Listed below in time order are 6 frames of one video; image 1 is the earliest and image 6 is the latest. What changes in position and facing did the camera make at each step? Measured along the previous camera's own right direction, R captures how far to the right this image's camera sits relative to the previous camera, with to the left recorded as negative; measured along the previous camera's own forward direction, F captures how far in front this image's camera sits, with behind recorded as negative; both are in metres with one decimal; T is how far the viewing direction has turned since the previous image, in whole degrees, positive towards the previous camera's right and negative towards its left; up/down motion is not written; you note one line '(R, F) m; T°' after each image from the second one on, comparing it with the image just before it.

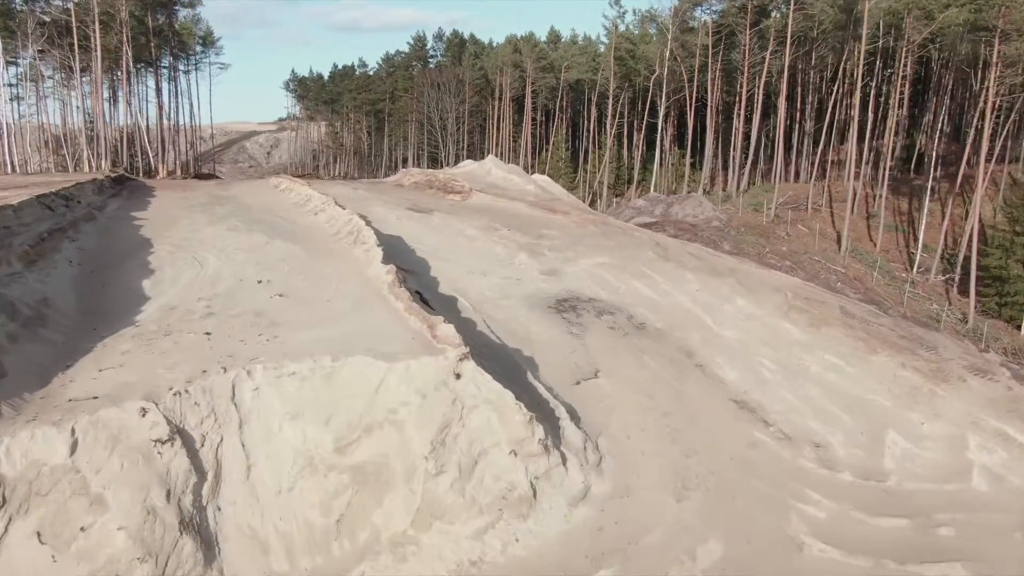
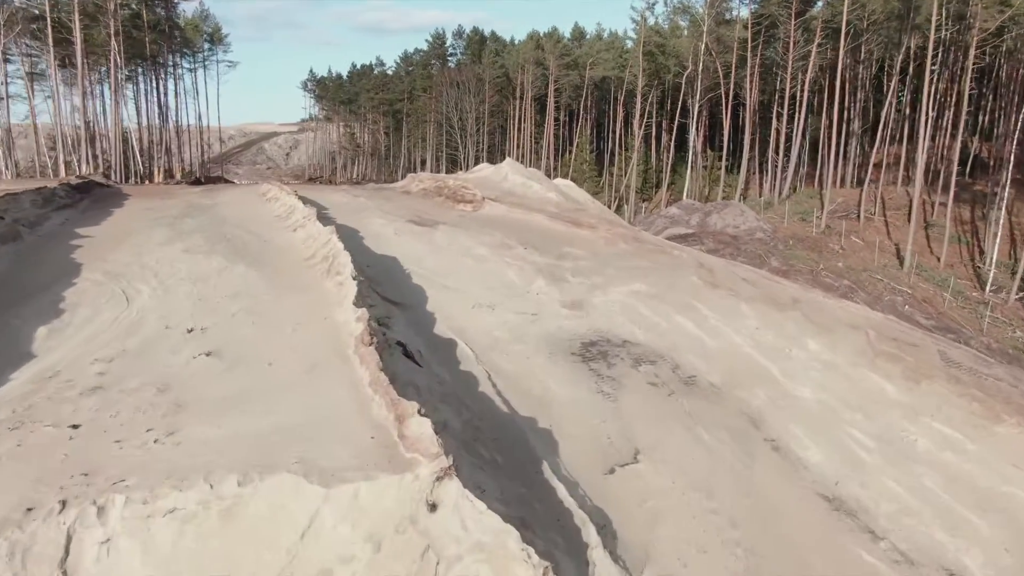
(+0.1, +2.8) m; -2°
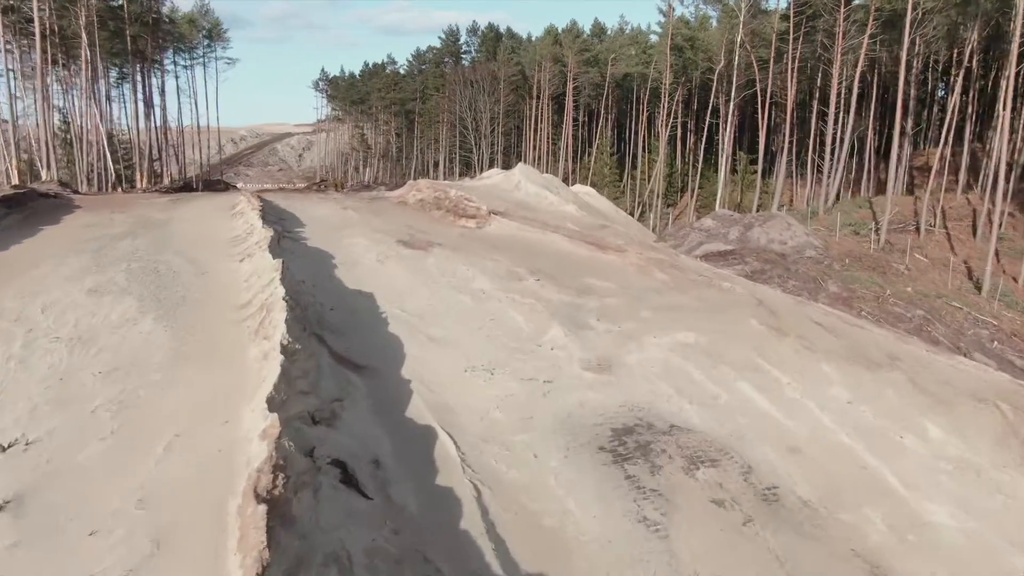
(+0.1, +3.0) m; -1°
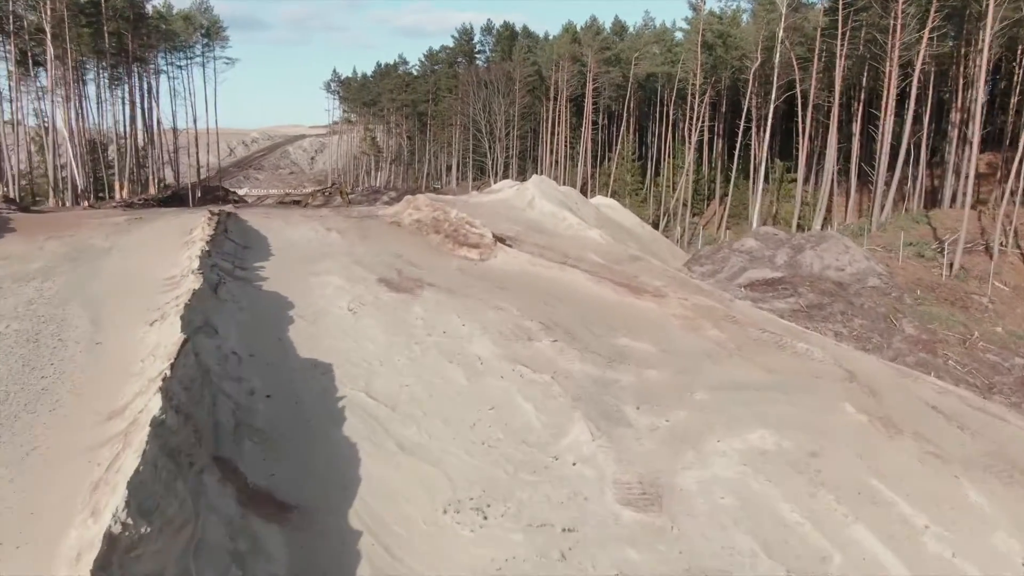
(+0.1, +2.9) m; -1°
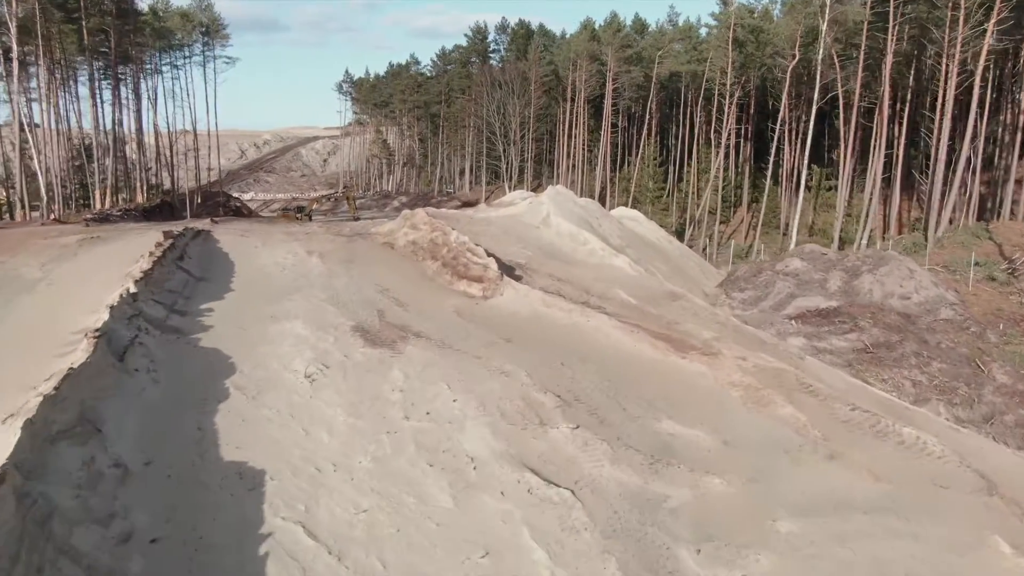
(+0.1, +2.4) m; -1°
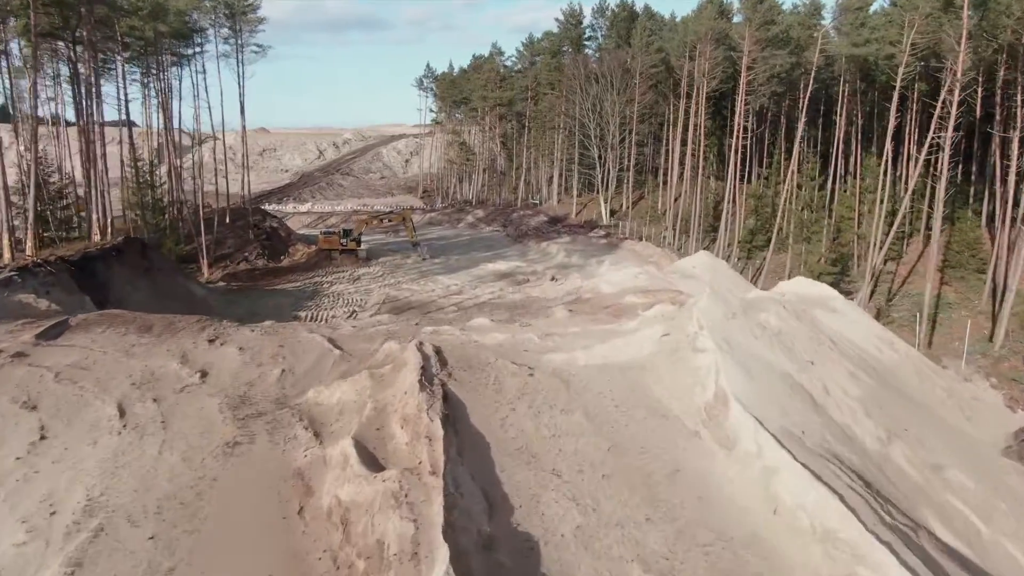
(-0.2, +9.4) m; -6°
